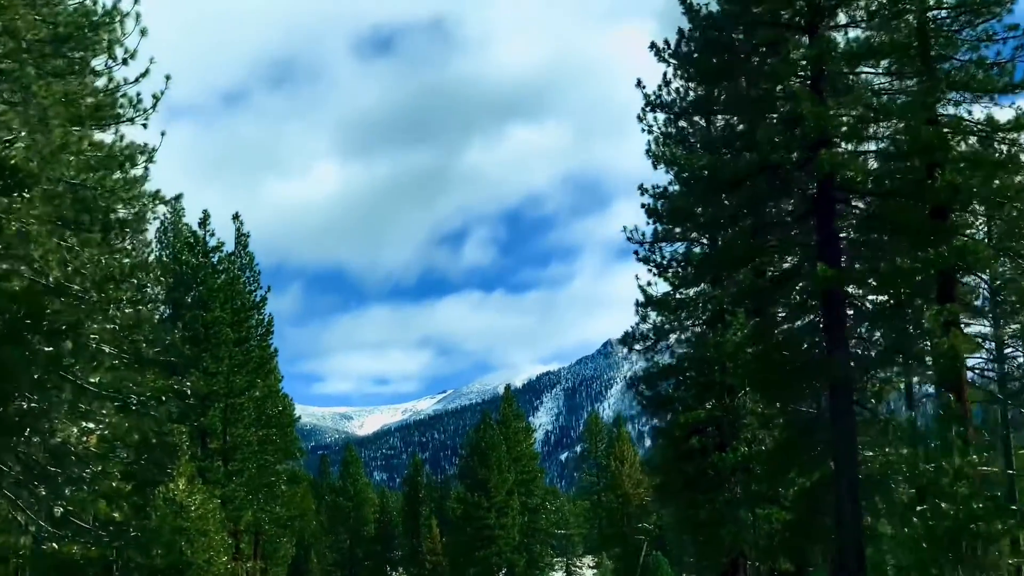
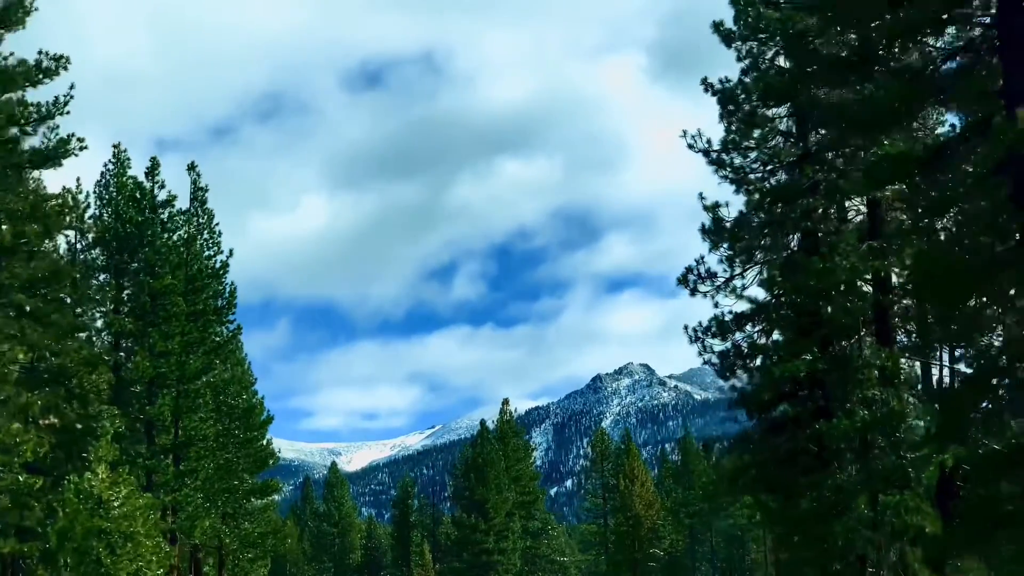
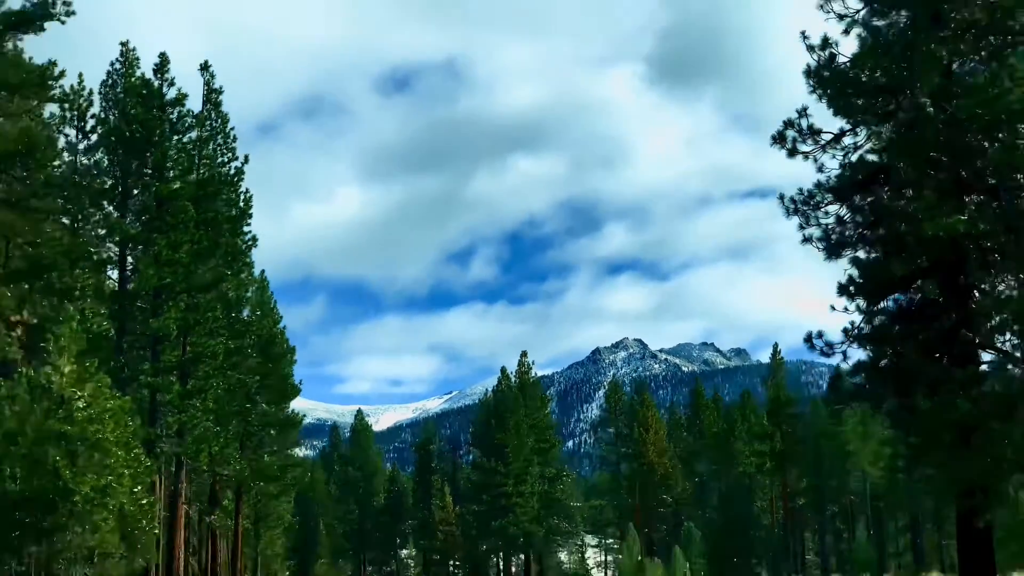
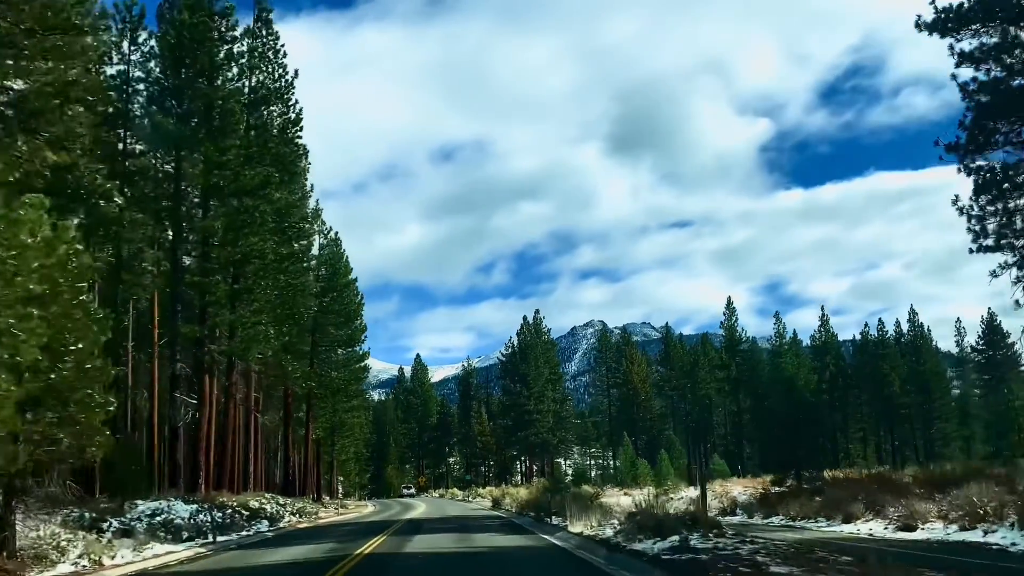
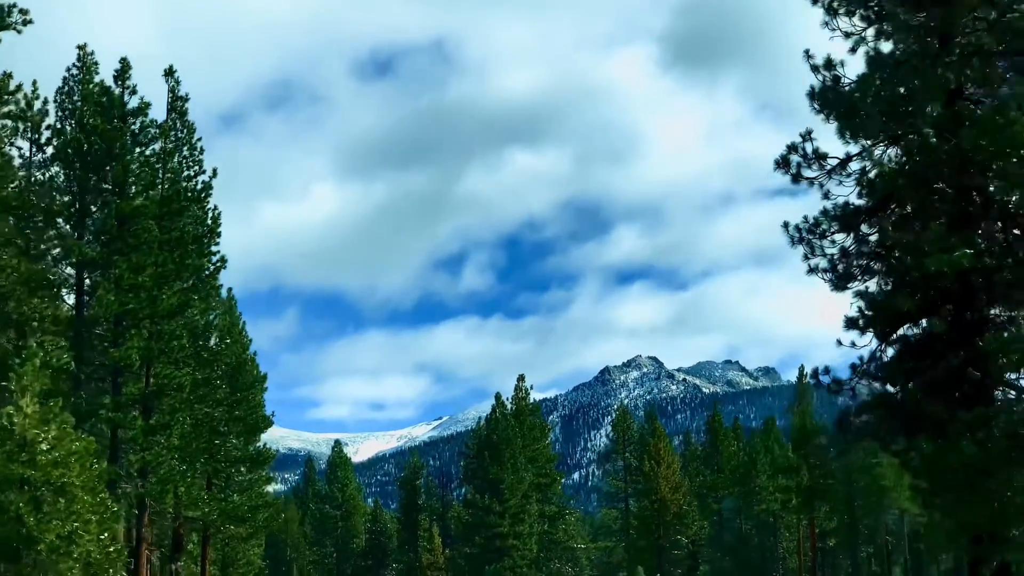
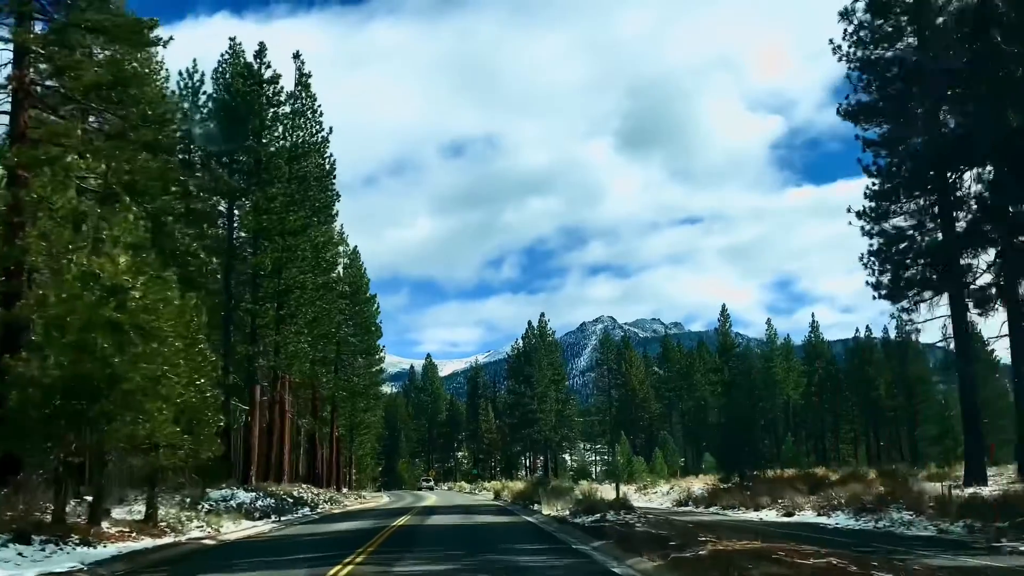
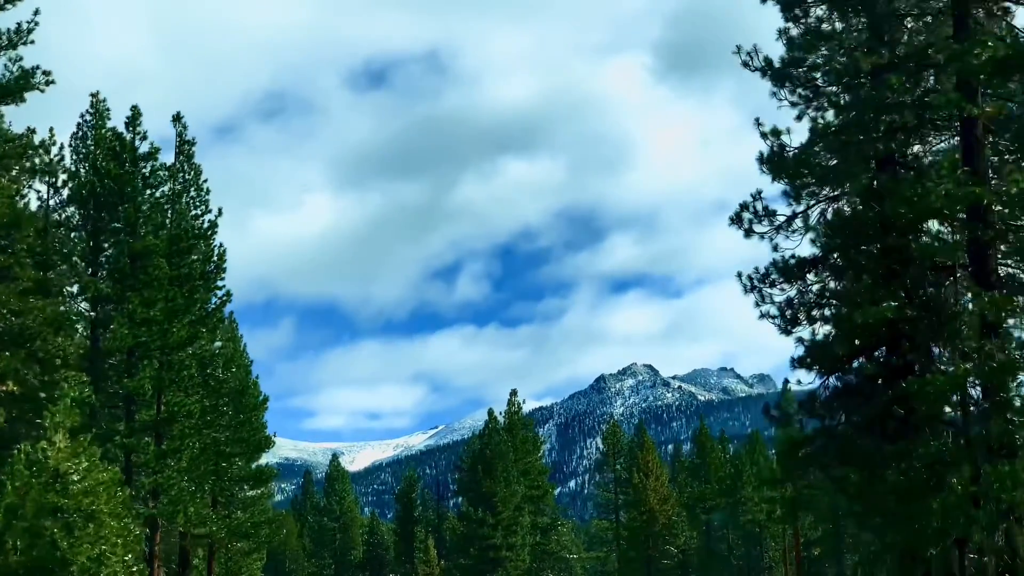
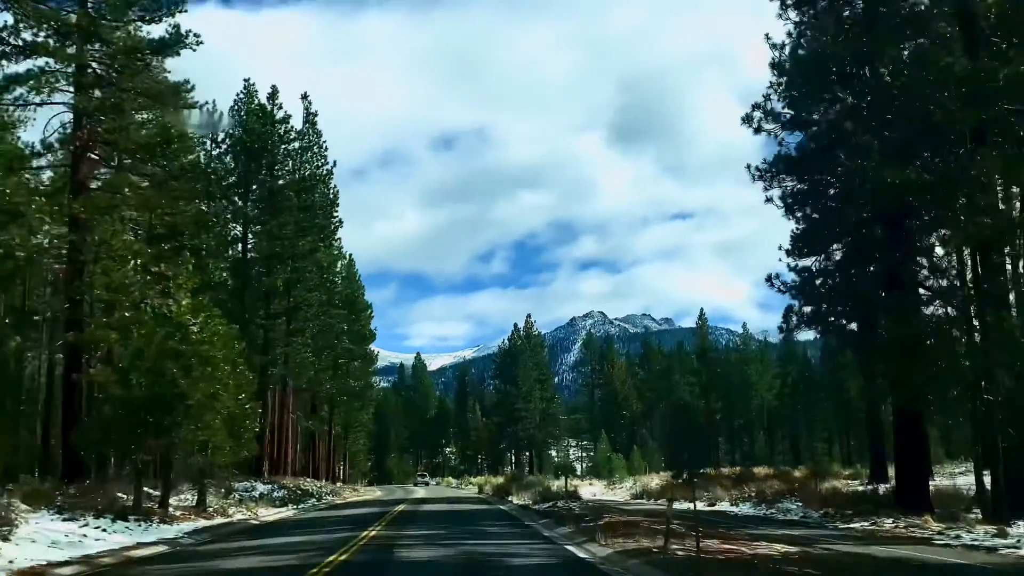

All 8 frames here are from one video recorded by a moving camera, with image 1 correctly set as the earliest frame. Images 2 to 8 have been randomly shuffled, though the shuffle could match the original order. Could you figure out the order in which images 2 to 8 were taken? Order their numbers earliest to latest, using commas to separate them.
2, 7, 5, 3, 8, 6, 4
